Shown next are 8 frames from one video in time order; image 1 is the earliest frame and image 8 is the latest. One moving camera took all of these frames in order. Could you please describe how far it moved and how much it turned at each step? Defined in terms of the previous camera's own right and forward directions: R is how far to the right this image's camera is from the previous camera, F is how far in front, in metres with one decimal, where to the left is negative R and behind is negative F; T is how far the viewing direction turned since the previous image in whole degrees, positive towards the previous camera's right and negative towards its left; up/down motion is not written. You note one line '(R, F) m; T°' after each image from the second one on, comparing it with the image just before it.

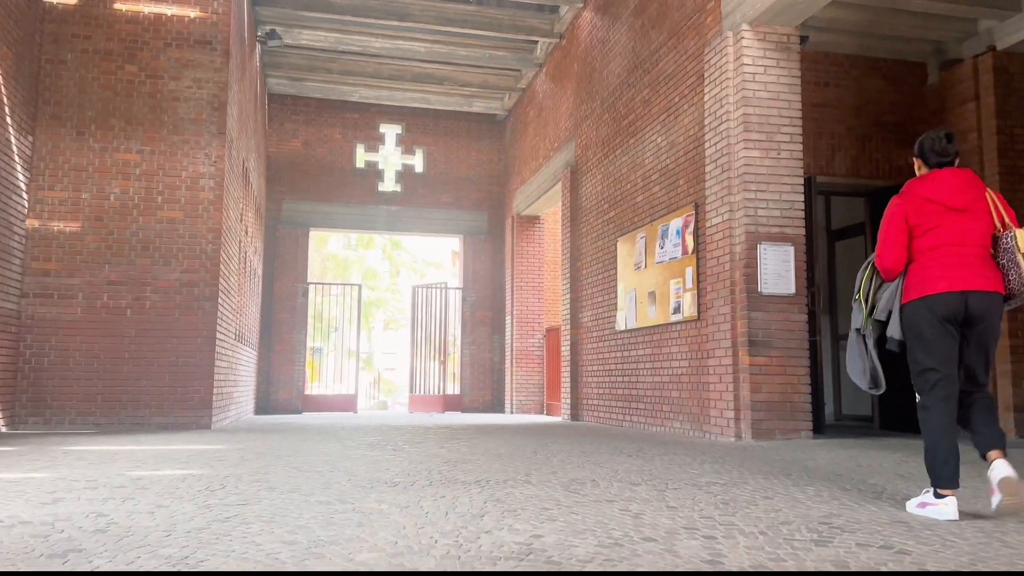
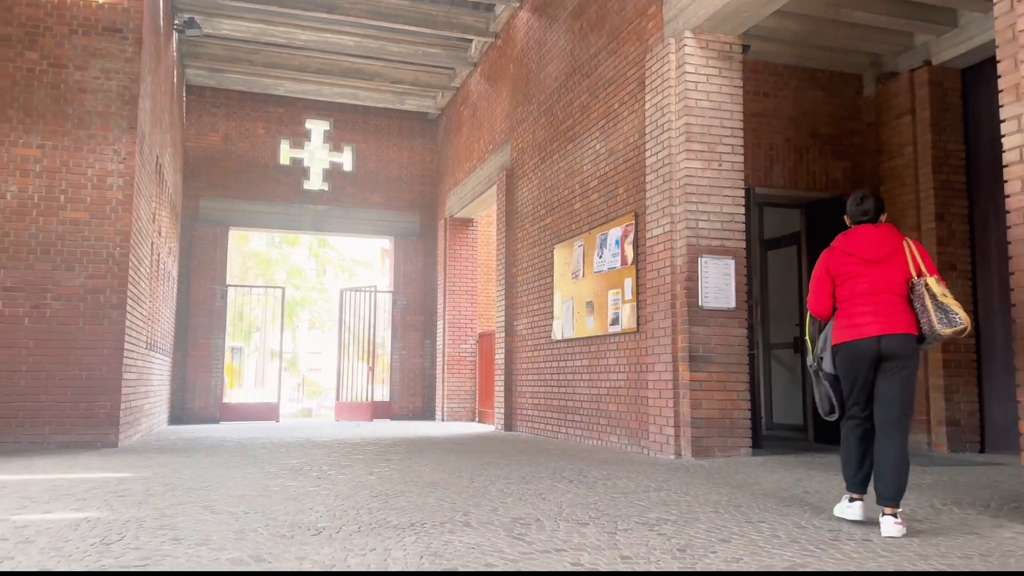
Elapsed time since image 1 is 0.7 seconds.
(0.0, +0.3) m; +5°
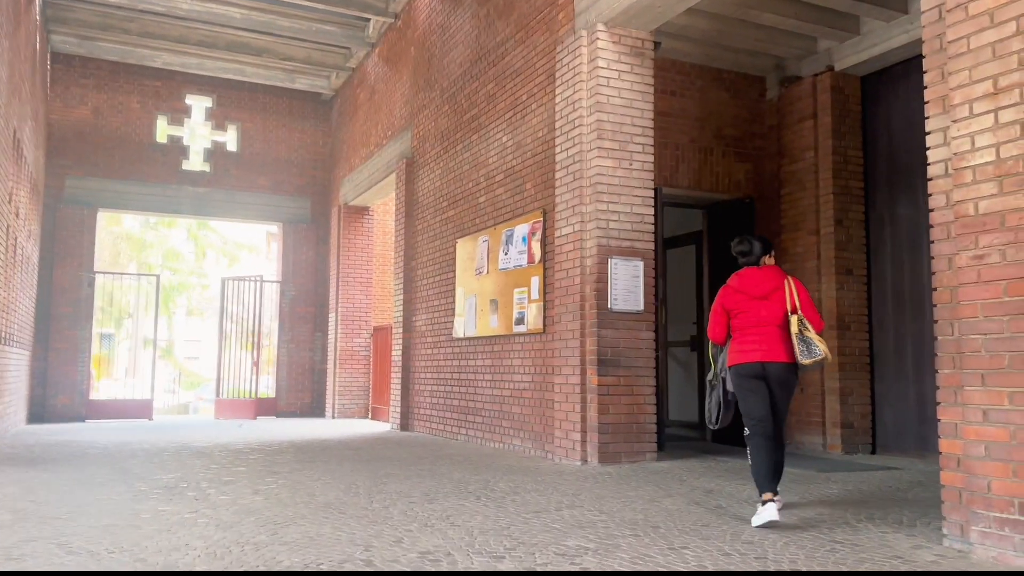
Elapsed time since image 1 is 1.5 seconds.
(-0.1, +0.4) m; +8°
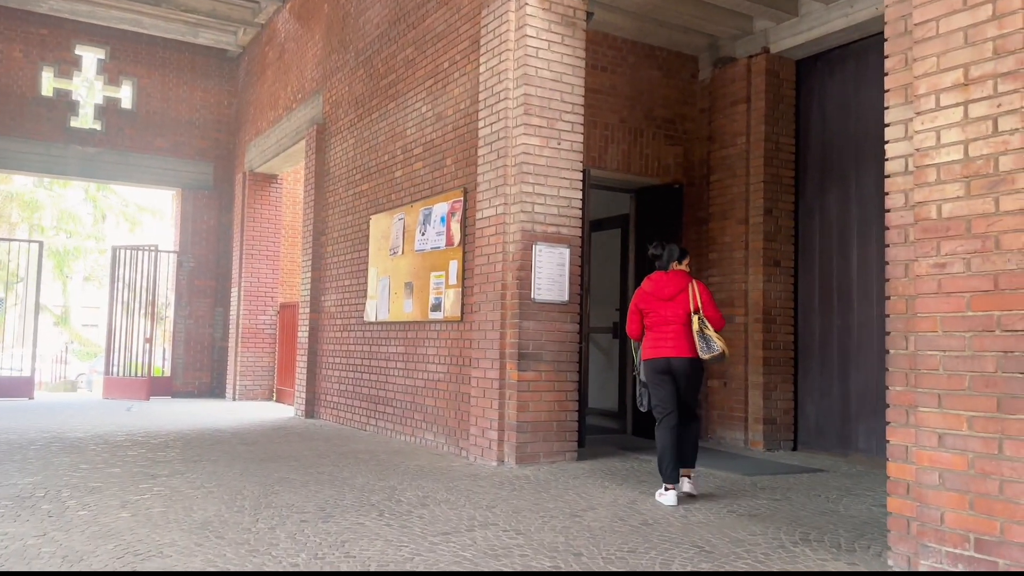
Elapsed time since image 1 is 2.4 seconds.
(0.0, +0.5) m; +6°
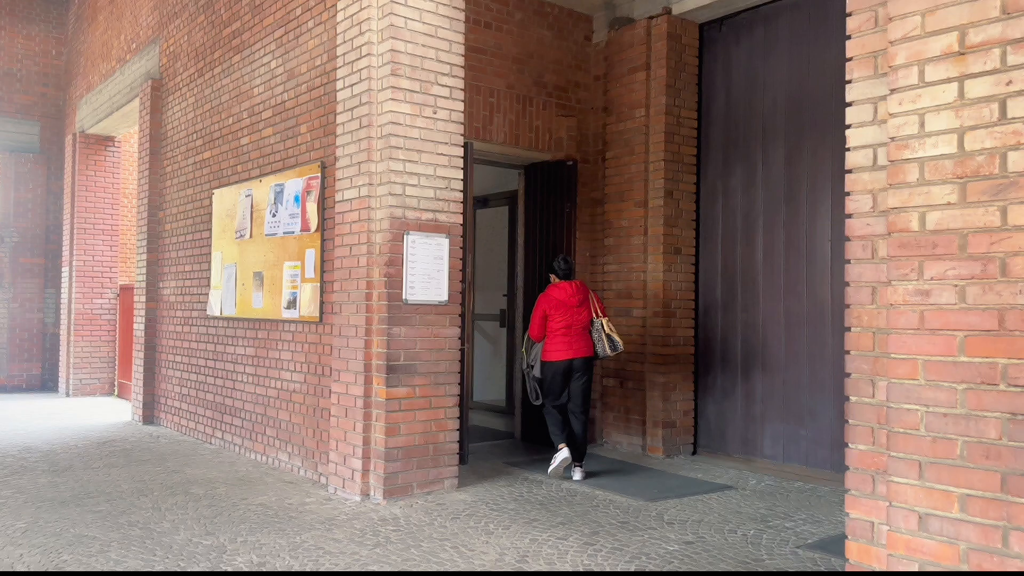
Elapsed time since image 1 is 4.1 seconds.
(+0.1, +1.0) m; +8°
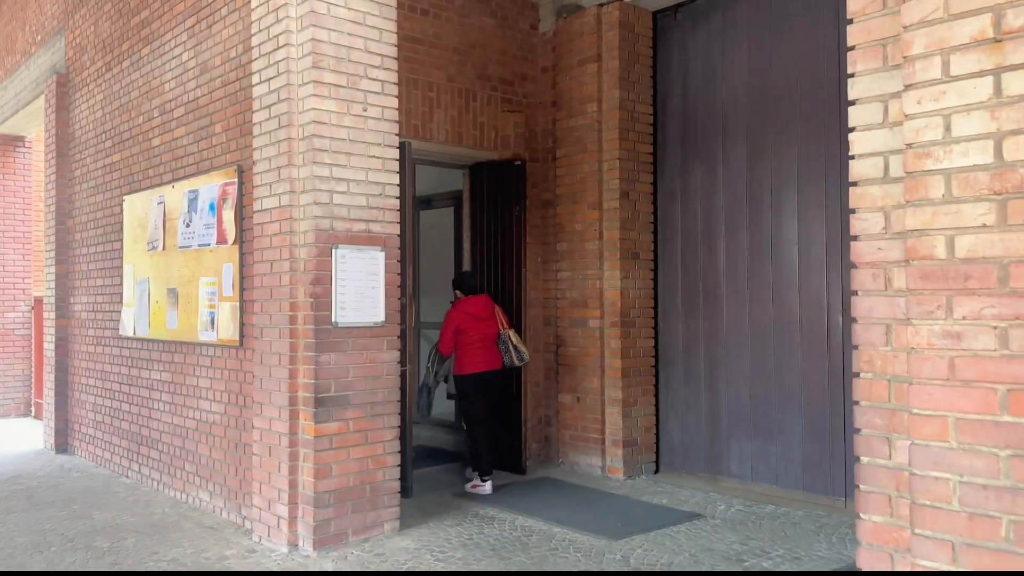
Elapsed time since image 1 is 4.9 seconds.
(0.0, +0.5) m; +4°
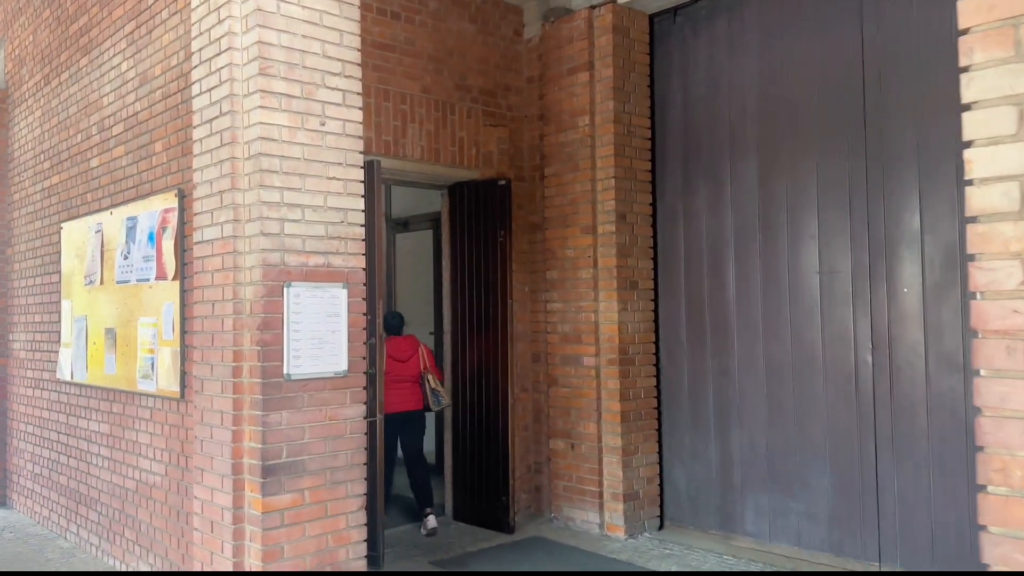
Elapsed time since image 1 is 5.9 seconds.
(0.0, +0.7) m; +1°
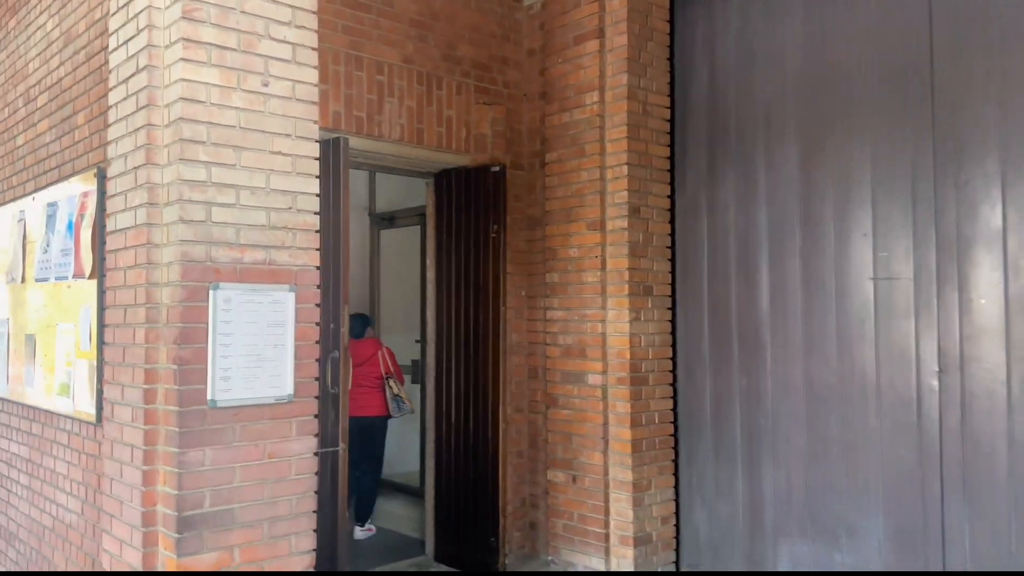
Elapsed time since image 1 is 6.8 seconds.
(+0.1, +0.8) m; 0°
